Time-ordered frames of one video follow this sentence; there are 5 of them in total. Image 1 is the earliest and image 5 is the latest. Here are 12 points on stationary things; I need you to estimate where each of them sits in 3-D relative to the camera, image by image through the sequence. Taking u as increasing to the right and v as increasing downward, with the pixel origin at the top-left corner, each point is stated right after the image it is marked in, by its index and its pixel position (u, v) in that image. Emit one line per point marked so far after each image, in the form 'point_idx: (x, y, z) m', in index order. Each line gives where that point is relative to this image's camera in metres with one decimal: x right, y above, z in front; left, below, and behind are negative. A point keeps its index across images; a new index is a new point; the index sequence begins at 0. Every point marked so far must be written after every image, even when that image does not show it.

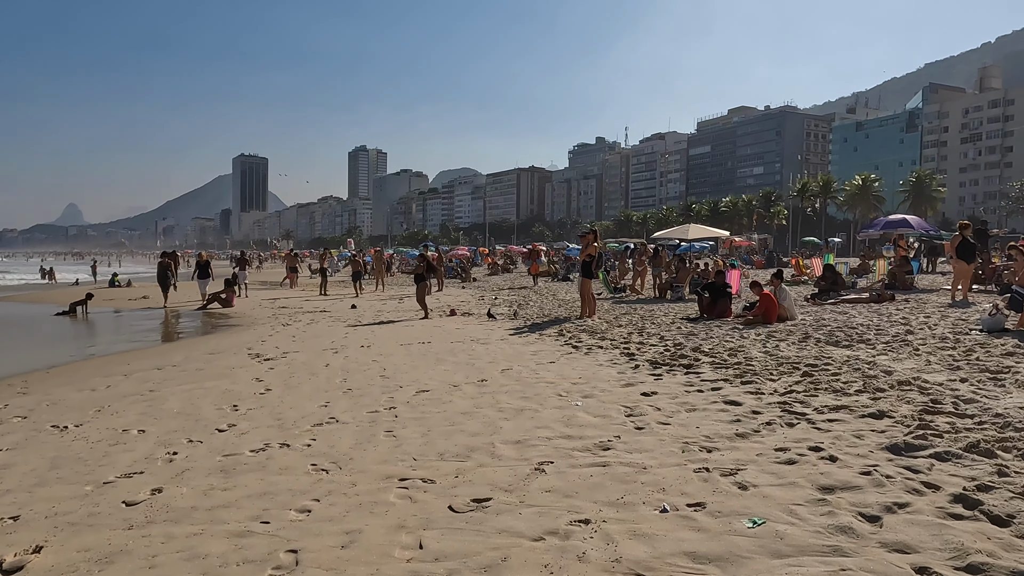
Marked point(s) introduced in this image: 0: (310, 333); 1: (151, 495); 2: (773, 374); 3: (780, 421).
0: (-3.3, -0.7, +10.8) m
1: (-1.8, -1.0, +3.3) m
2: (+2.3, -0.8, +5.9) m
3: (+1.7, -0.9, +4.3) m
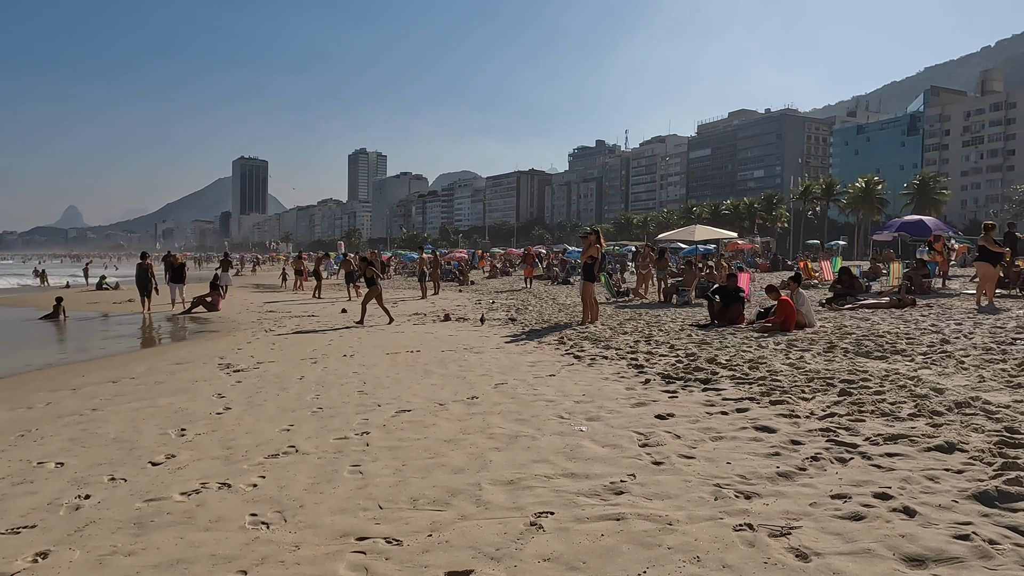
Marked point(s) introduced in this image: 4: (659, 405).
0: (-3.3, -0.8, +10.1) m
1: (-1.8, -1.0, +2.5) m
2: (+2.3, -0.8, +5.1) m
3: (+1.7, -0.9, +3.5) m
4: (+1.1, -0.9, +4.9) m
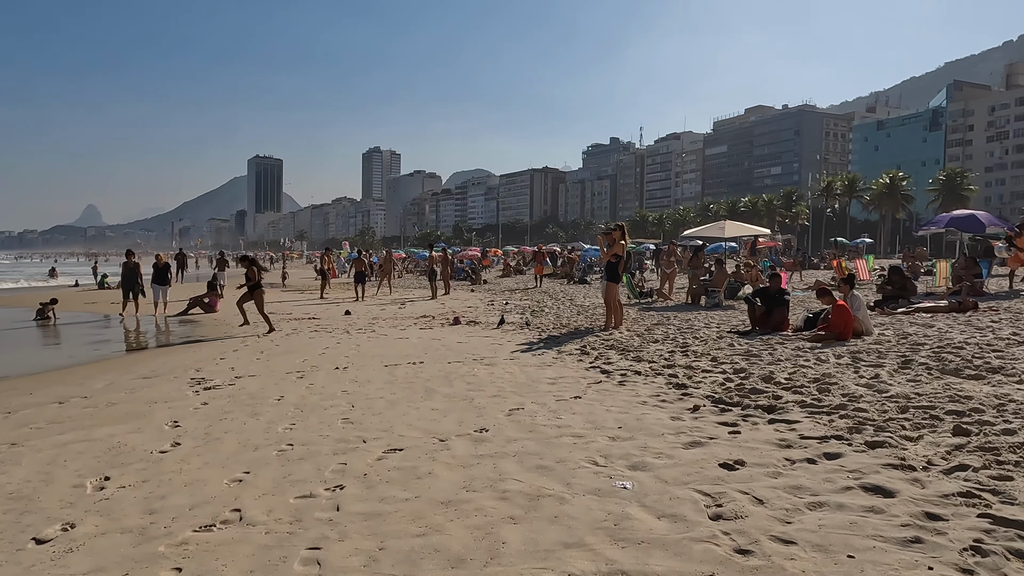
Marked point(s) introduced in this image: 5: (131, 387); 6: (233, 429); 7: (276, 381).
0: (-3.1, -0.8, +9.0) m
1: (-1.8, -1.1, +1.5) m
2: (+2.4, -0.8, +4.0) m
3: (+1.8, -0.9, +2.4) m
4: (+1.2, -0.9, +3.8) m
5: (-3.6, -0.9, +6.3) m
6: (-1.9, -1.0, +4.6) m
7: (-2.3, -0.9, +6.5) m
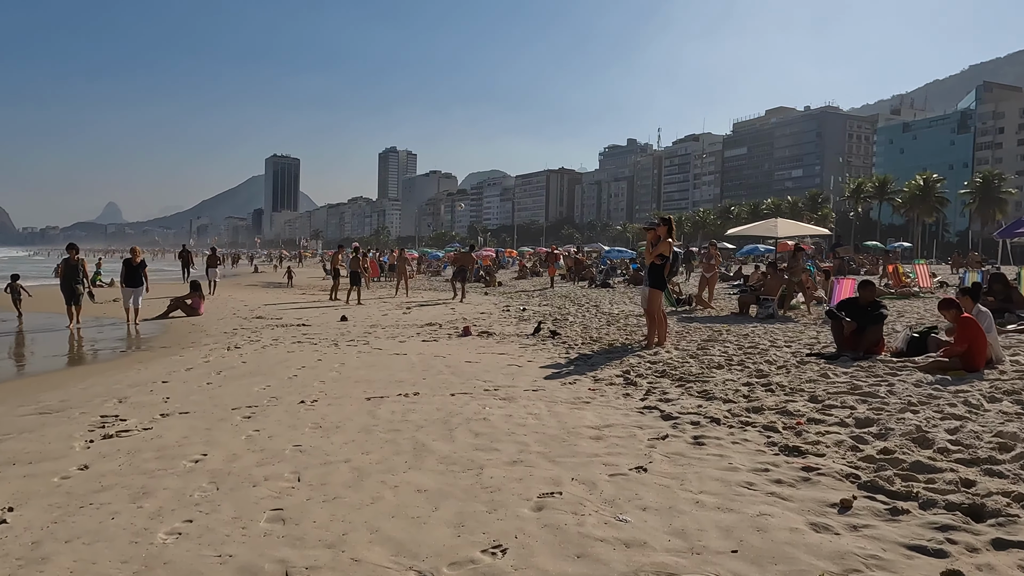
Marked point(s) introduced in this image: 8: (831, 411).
0: (-2.9, -0.9, +7.3) m
1: (-1.7, -1.1, -0.3) m
2: (+2.5, -0.9, +2.1) m
3: (+1.9, -1.0, +0.5) m
4: (+1.3, -1.0, +1.9) m
5: (-3.5, -1.0, +4.5) m
6: (-1.8, -1.0, +2.8) m
7: (-2.1, -1.0, +4.7) m
8: (+2.3, -0.9, +4.8) m
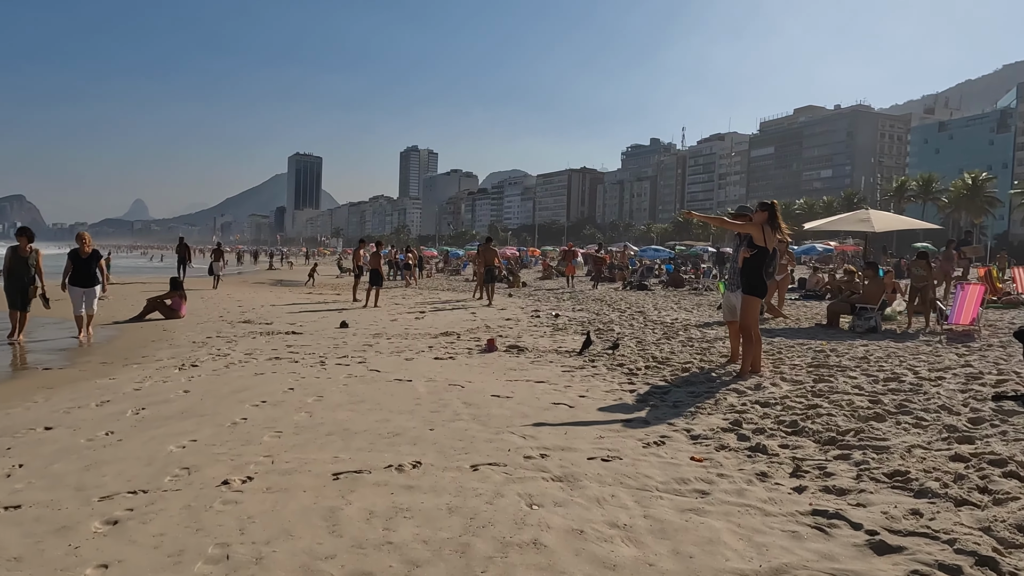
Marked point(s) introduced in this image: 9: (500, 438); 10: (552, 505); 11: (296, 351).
0: (-2.5, -0.9, +5.1) m
1: (-1.6, -1.2, -2.5) m
2: (+2.7, -1.0, -0.2) m
3: (+2.0, -1.1, -1.7) m
4: (+1.5, -1.1, -0.3) m
5: (-3.2, -1.0, +2.4) m
6: (-1.6, -1.1, +0.6) m
7: (-1.8, -1.0, +2.5) m
8: (+2.6, -0.9, +2.5) m
9: (-0.1, -0.9, +4.1) m
10: (+0.2, -1.0, +3.0) m
11: (-2.6, -0.8, +8.0) m
